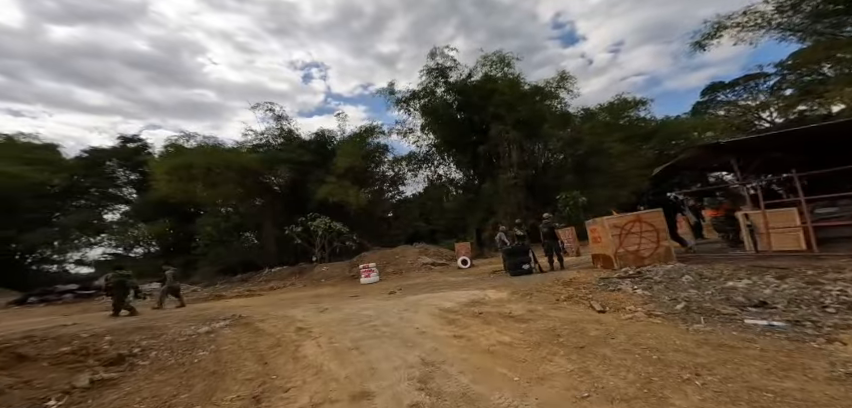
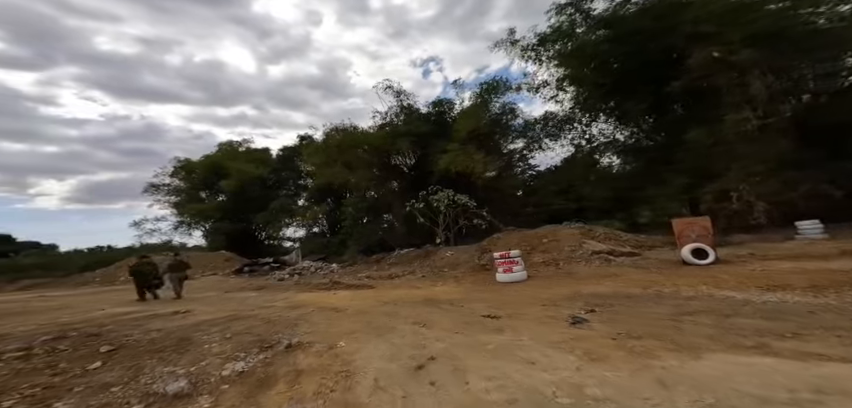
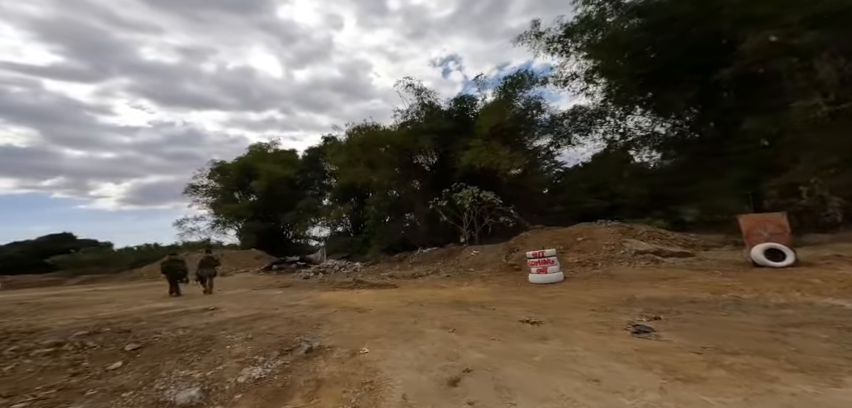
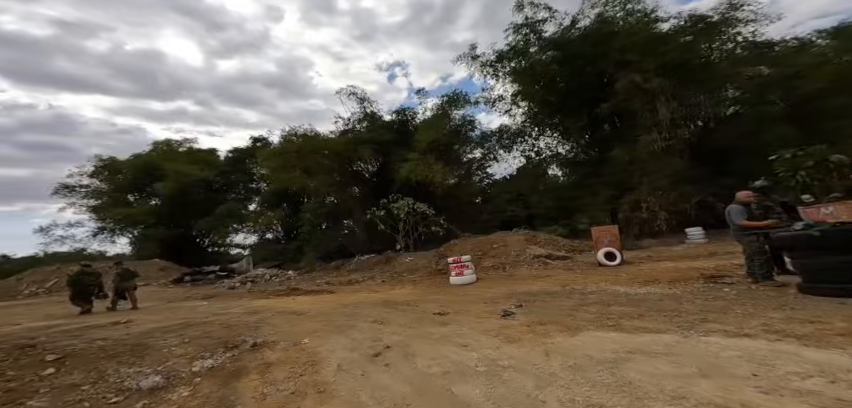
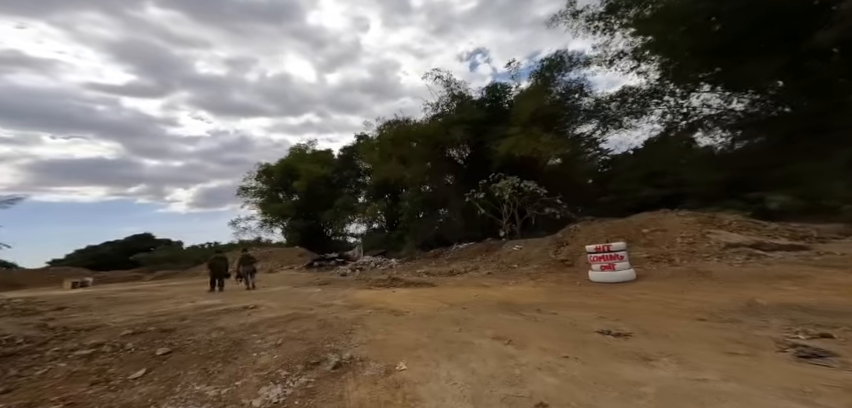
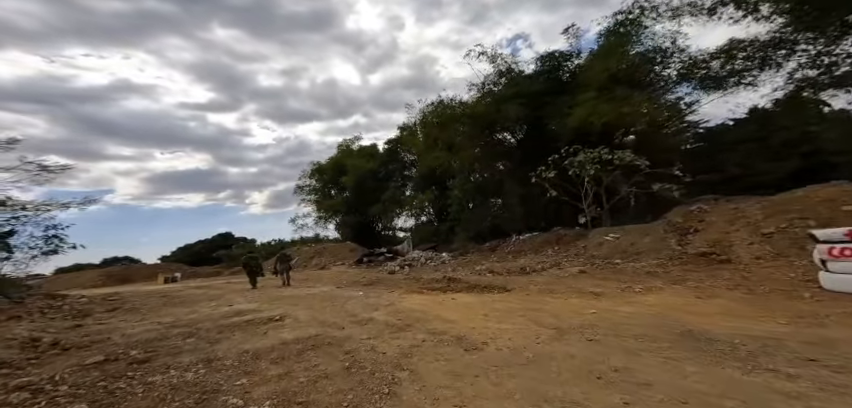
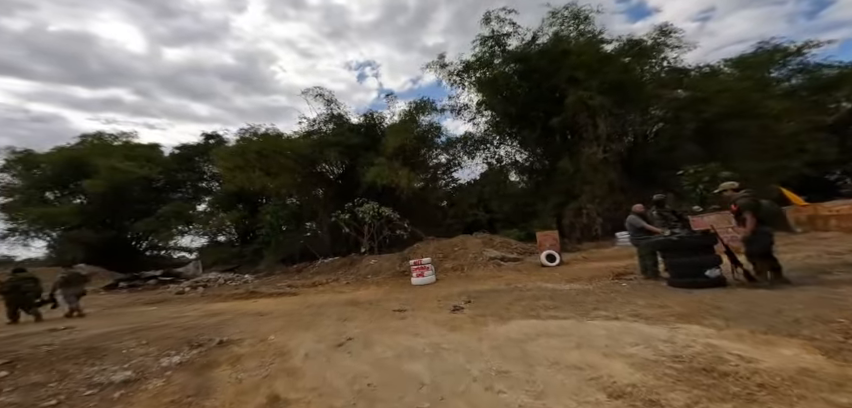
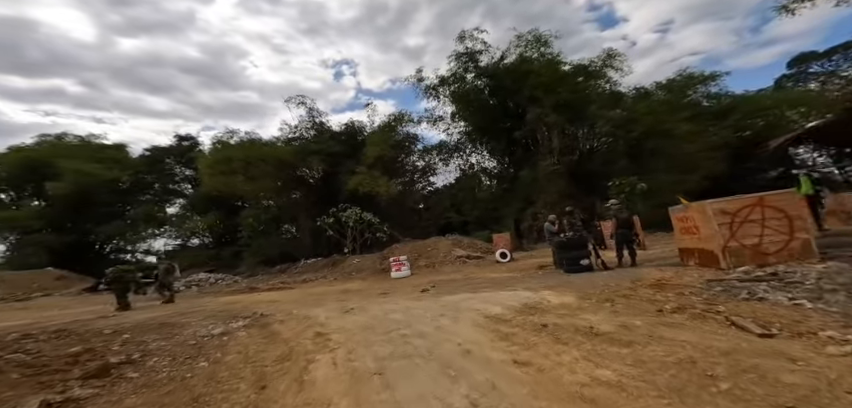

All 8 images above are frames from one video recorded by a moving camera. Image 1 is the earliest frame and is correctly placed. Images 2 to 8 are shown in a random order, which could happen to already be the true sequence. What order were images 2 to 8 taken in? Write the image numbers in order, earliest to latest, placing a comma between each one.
8, 7, 4, 2, 3, 5, 6
